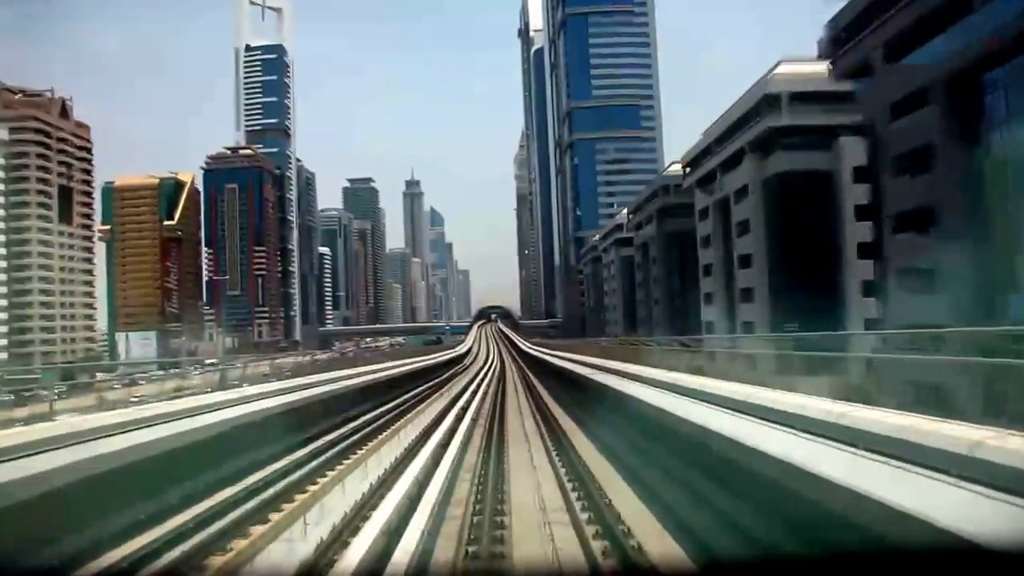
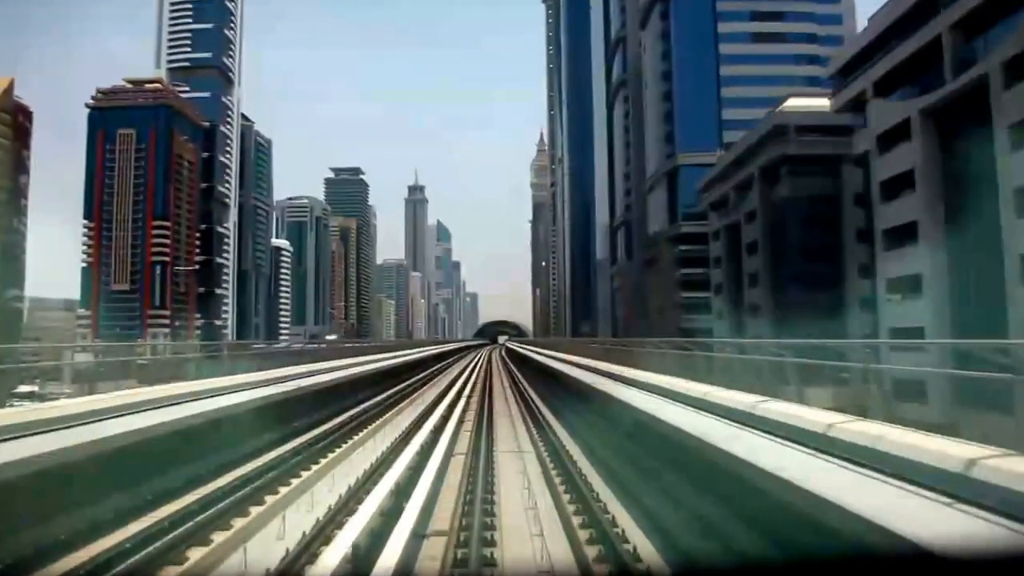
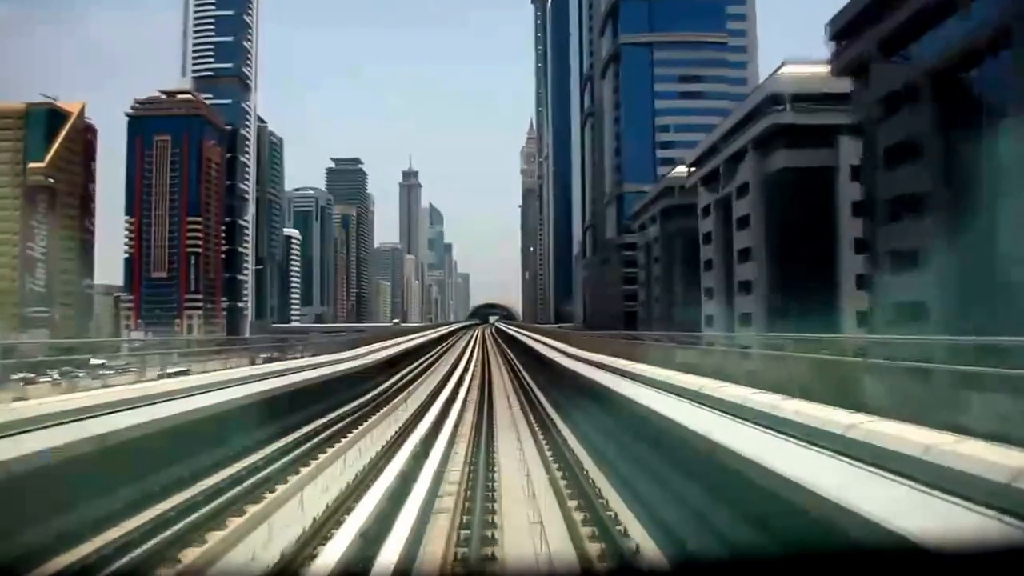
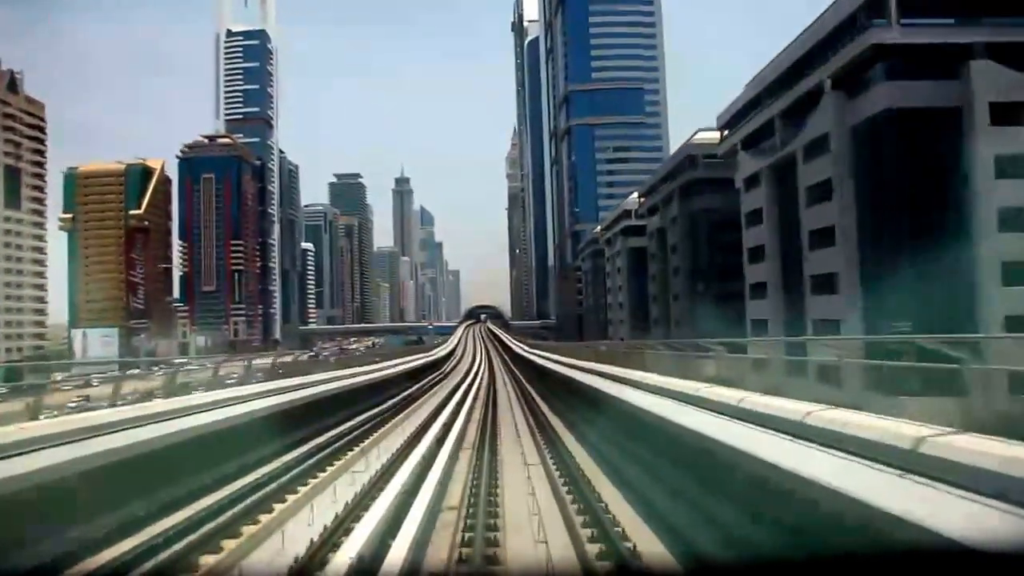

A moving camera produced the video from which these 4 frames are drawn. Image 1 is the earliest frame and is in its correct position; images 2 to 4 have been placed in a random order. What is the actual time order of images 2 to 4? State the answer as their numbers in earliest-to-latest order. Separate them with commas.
4, 3, 2
